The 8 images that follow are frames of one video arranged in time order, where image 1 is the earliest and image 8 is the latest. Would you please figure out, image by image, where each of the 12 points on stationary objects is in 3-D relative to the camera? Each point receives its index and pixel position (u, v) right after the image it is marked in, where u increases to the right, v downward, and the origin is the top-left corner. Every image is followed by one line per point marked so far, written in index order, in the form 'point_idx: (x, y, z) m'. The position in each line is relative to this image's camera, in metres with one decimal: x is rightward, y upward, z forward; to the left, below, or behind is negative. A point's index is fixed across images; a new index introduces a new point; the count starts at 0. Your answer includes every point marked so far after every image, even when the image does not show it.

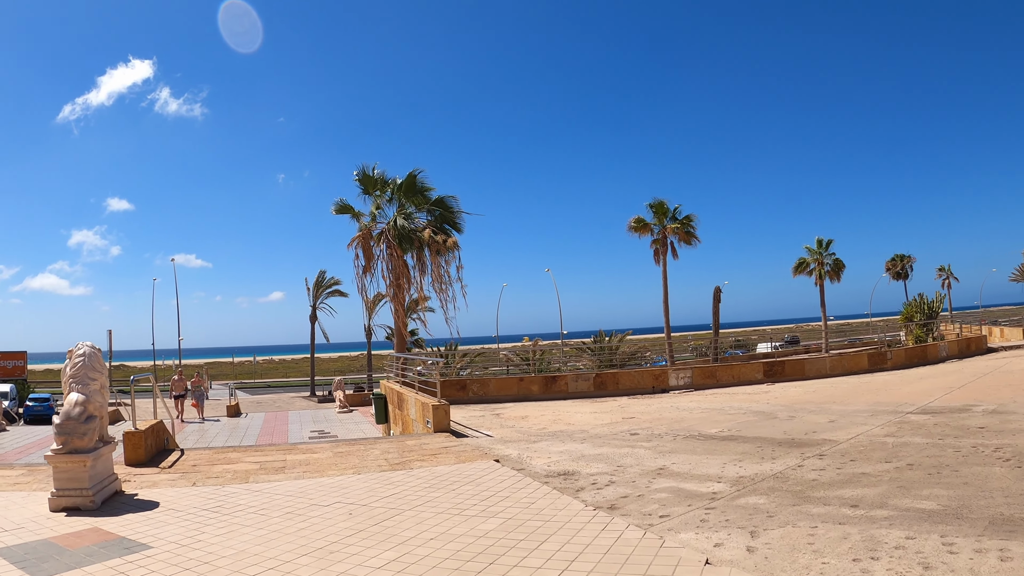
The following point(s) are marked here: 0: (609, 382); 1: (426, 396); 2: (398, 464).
0: (+2.8, -2.7, +15.5) m
1: (-1.5, -2.0, +9.6) m
2: (-1.5, -2.3, +7.0) m
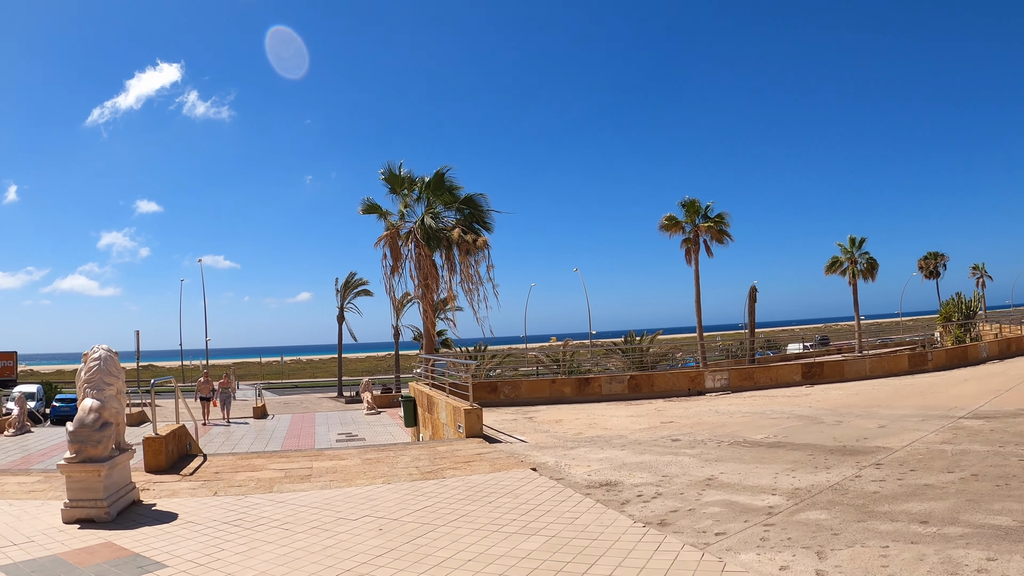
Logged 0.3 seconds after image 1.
0: (+3.7, -2.7, +14.9) m
1: (-0.9, -2.0, +9.2) m
2: (-1.0, -2.3, +6.6) m
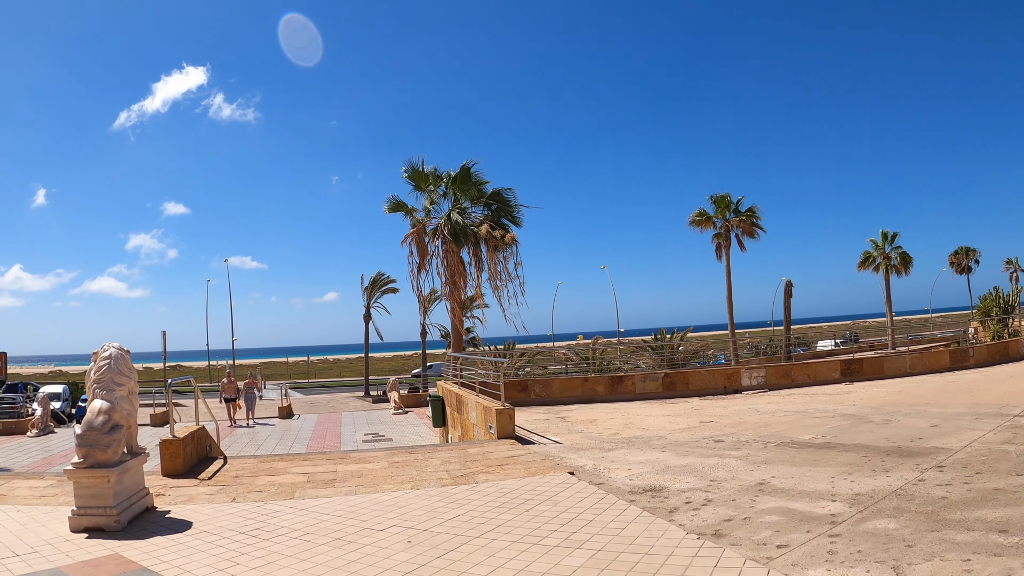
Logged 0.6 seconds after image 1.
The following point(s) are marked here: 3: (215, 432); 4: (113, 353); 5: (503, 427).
0: (+4.4, -2.5, +14.3) m
1: (-0.4, -1.8, +8.7) m
2: (-0.6, -2.2, +6.1) m
3: (-5.6, -2.7, +10.1) m
4: (-3.6, -0.6, +4.8) m
5: (-0.1, -2.1, +8.0) m
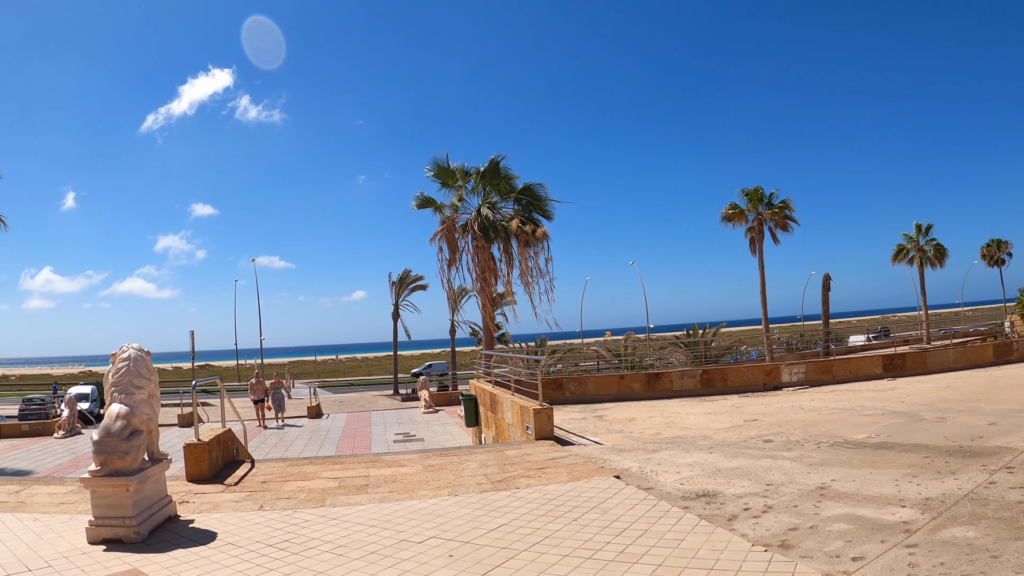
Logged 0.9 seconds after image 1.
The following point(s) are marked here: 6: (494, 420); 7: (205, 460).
0: (+5.2, -2.3, +13.6) m
1: (+0.2, -1.7, +8.3) m
2: (-0.1, -2.1, +5.7) m
3: (-5.0, -2.7, +9.9) m
4: (-3.2, -0.6, +4.5) m
5: (+0.4, -2.0, +7.6) m
6: (-0.3, -2.3, +9.3) m
7: (-3.3, -1.8, +5.7) m
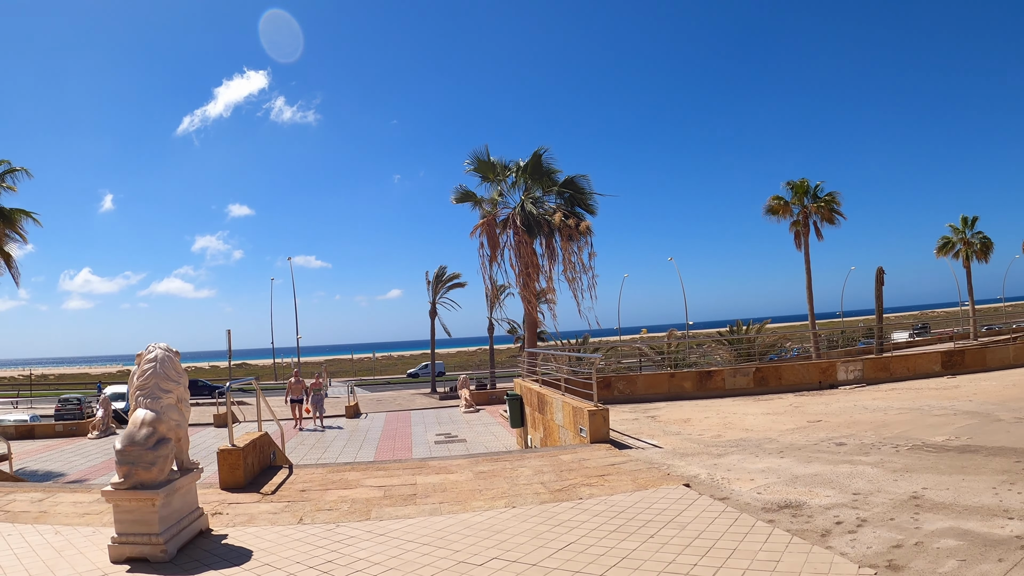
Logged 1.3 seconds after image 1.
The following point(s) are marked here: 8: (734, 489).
0: (+6.1, -2.1, +12.8) m
1: (+0.9, -1.6, +7.7) m
2: (+0.5, -1.9, +5.1) m
3: (-4.2, -2.6, +9.5) m
4: (-2.7, -0.5, +4.0) m
5: (+1.1, -1.8, +7.0) m
6: (+0.5, -2.2, +8.8) m
7: (-2.7, -1.7, +5.3) m
8: (+2.4, -2.2, +5.7) m
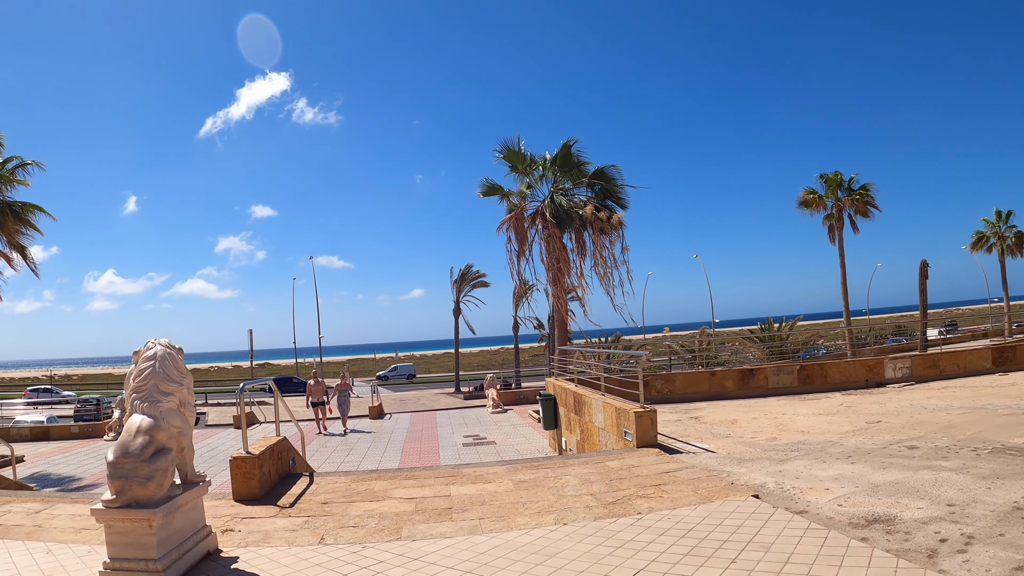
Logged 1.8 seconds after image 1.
0: (+6.8, -1.9, +12.0) m
1: (+1.4, -1.5, +7.1) m
2: (+0.8, -1.8, +4.5) m
3: (-3.6, -2.5, +9.0) m
4: (-2.3, -0.4, +3.5) m
5: (+1.6, -1.7, +6.3) m
6: (+1.0, -2.0, +8.1) m
7: (-2.3, -1.6, +4.8) m
8: (+2.8, -2.0, +5.0) m
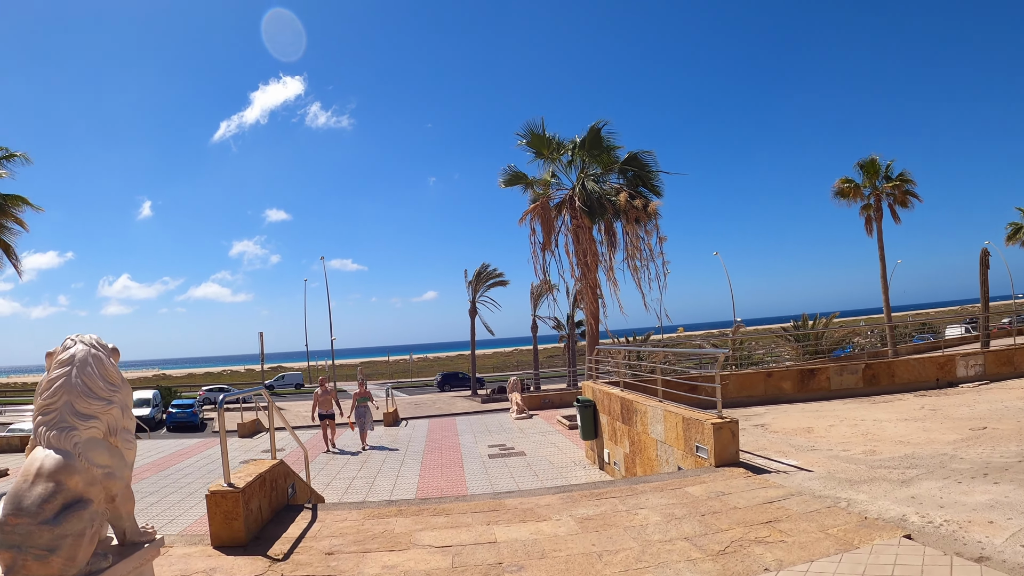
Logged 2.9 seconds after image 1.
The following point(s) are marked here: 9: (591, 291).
0: (+7.4, -1.7, +10.6) m
1: (+1.9, -1.3, +5.8) m
2: (+1.3, -1.6, +3.3) m
3: (-3.1, -2.4, +7.9) m
4: (-1.9, -0.2, +2.4) m
5: (+2.0, -1.5, +5.1) m
6: (+1.5, -1.9, +6.9) m
7: (-1.8, -1.5, +3.6) m
8: (+3.2, -1.8, +3.8) m
9: (+1.8, 0.0, +13.8) m
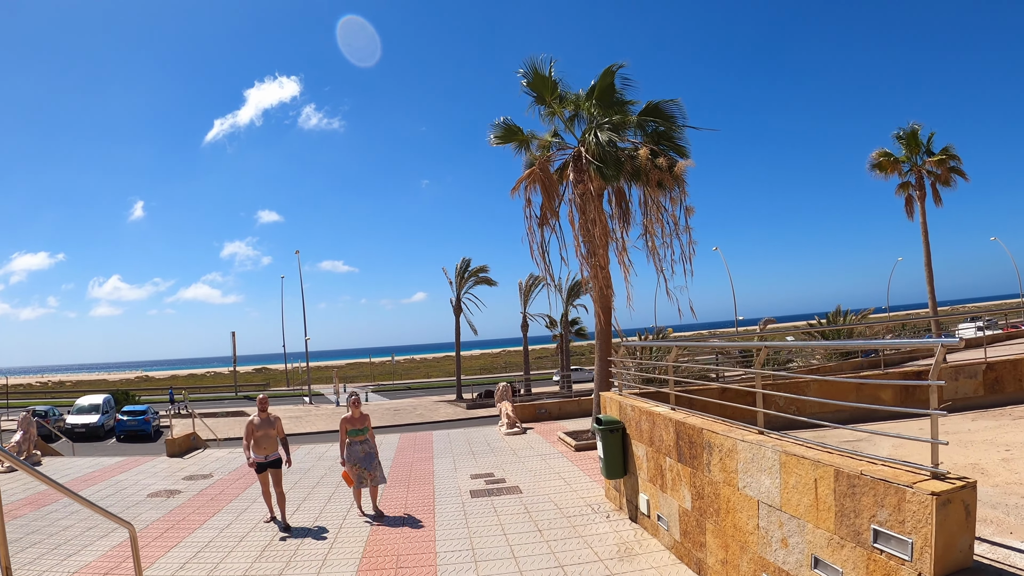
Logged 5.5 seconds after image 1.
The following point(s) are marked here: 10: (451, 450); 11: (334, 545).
0: (+7.3, -1.3, +7.9) m
1: (+1.8, -0.9, +3.1) m
2: (+1.2, -1.2, +0.5) m
3: (-3.1, -2.0, +5.1) m
4: (-2.0, +0.2, -0.4) m
5: (+2.0, -1.1, +2.3) m
6: (+1.4, -1.5, +4.1) m
7: (-1.9, -1.1, +0.8) m
8: (+3.2, -1.4, +1.0) m
9: (+1.8, +0.4, +11.1) m
10: (-1.2, -2.9, +9.8) m
11: (-2.0, -2.7, +6.0) m
